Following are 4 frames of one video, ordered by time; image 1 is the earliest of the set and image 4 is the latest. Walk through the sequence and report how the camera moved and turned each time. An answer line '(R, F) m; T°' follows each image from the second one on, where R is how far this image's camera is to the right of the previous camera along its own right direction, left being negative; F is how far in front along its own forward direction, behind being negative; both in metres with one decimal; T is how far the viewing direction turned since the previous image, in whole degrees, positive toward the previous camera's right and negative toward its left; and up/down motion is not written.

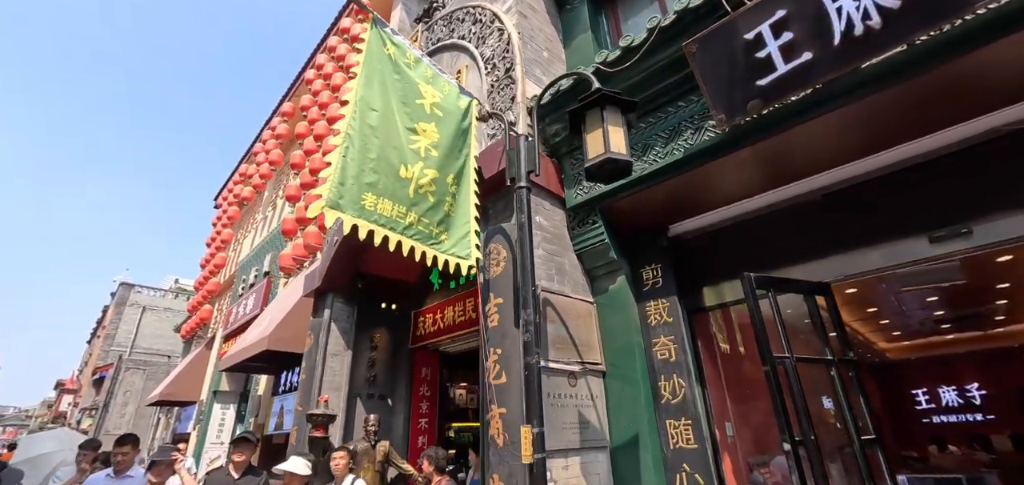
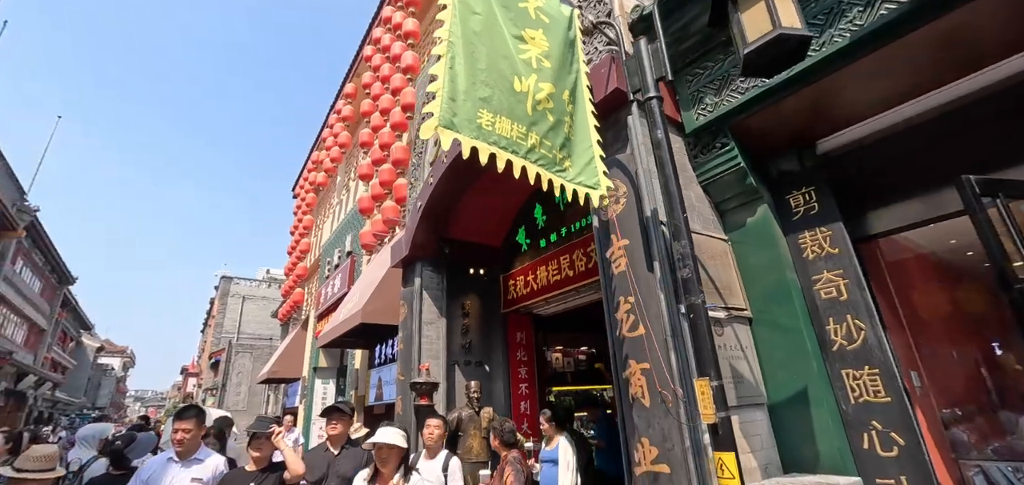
(-0.4, +0.4) m; -8°
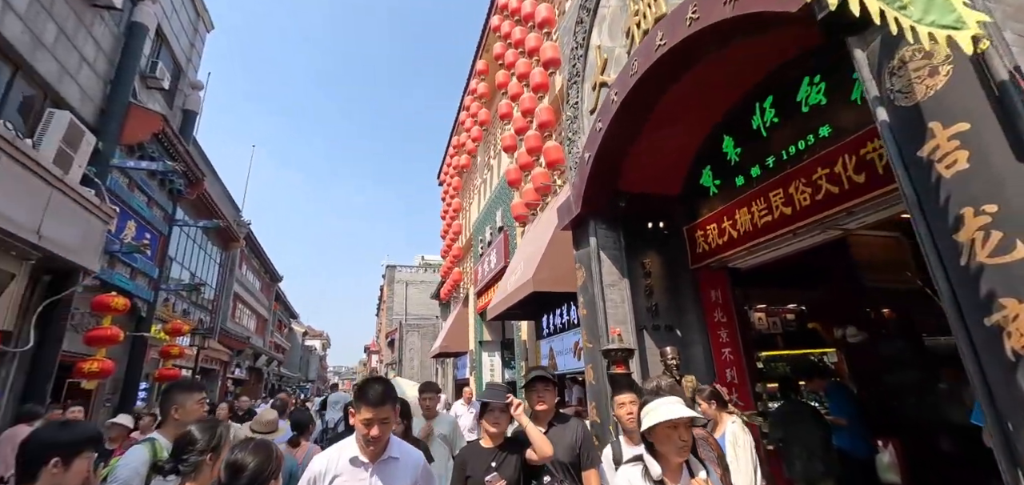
(-0.6, +0.5) m; -16°
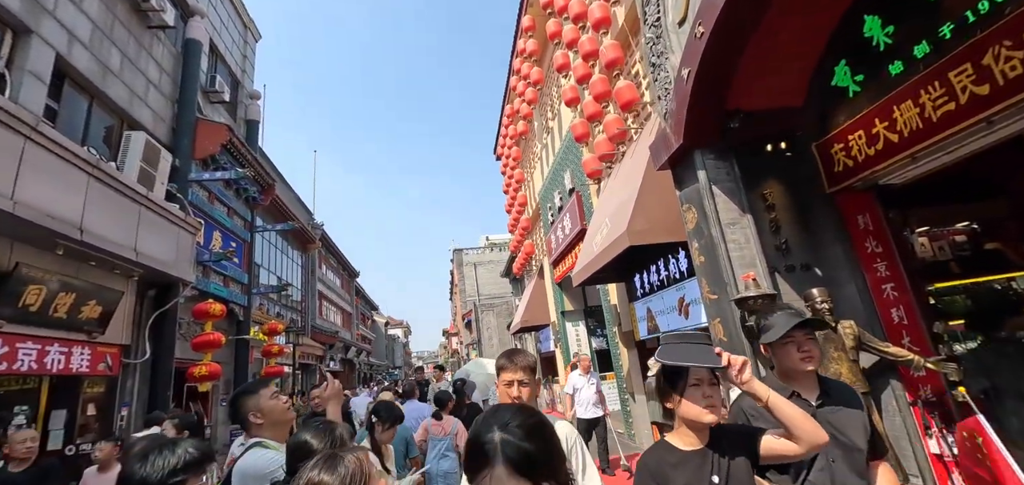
(-0.4, +0.6) m; -8°
